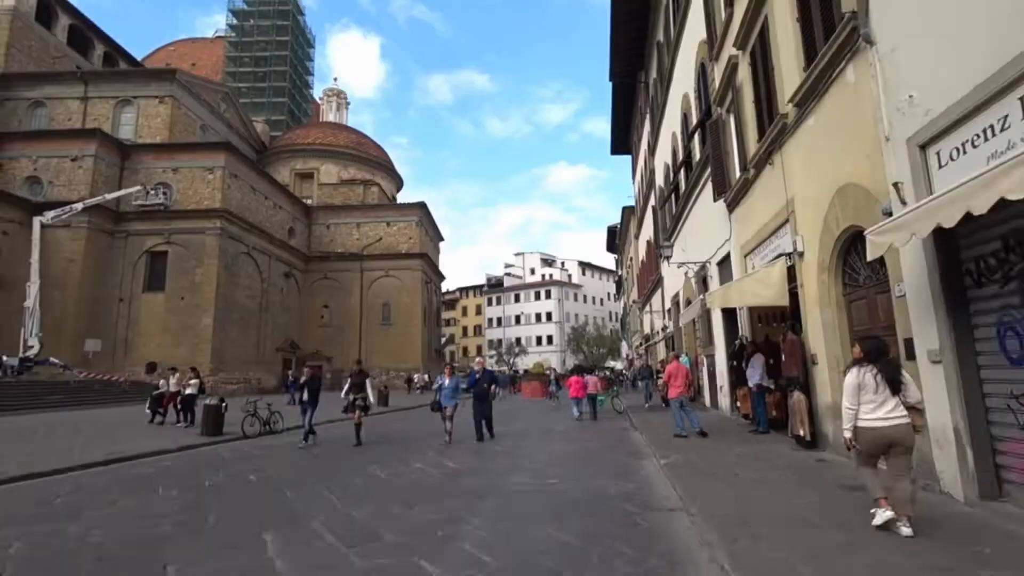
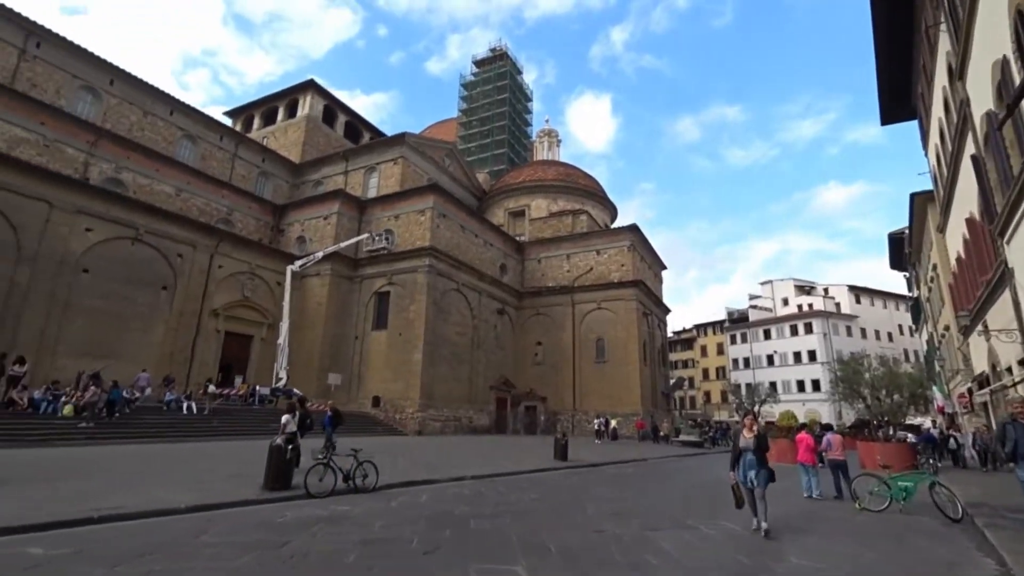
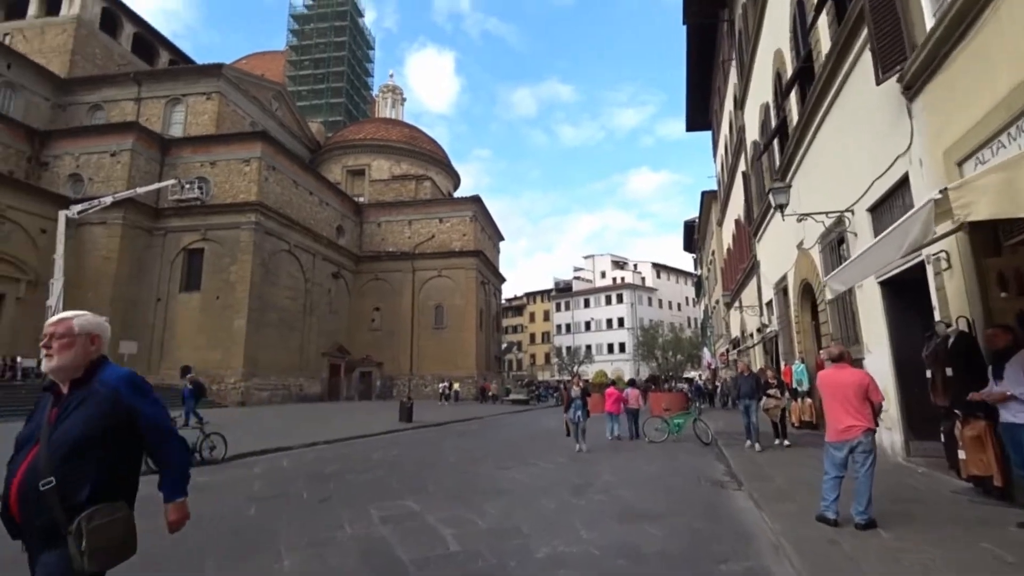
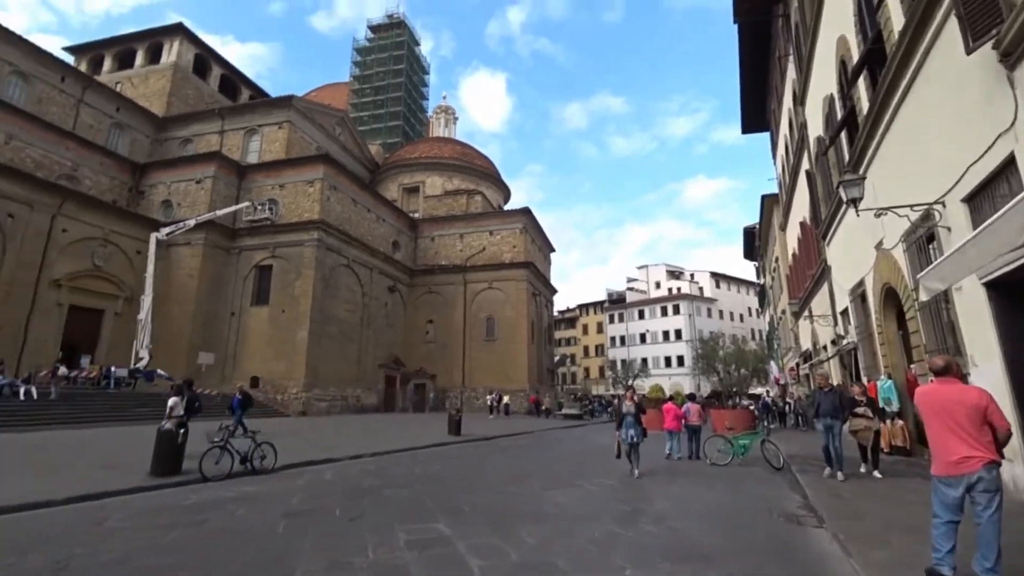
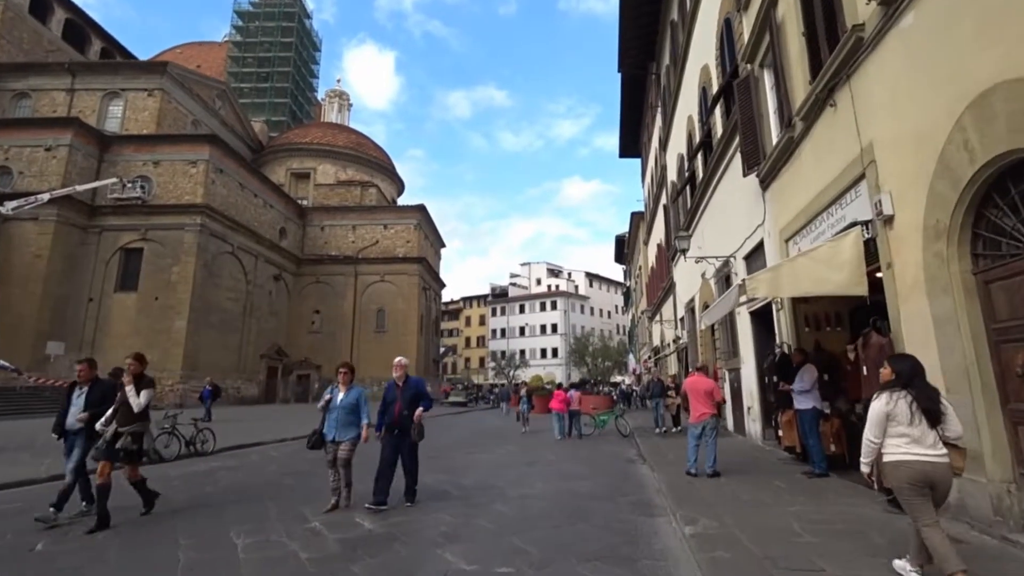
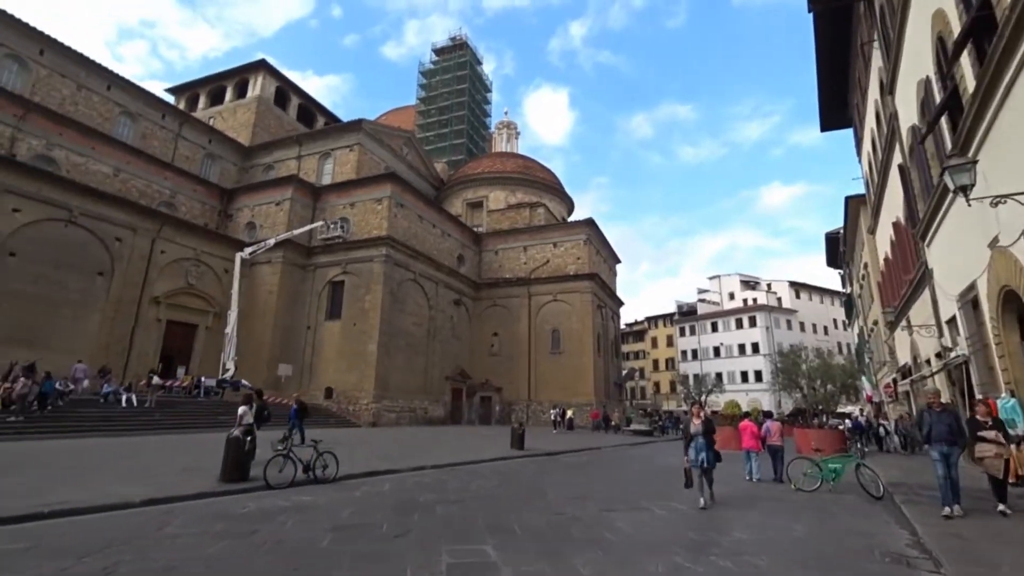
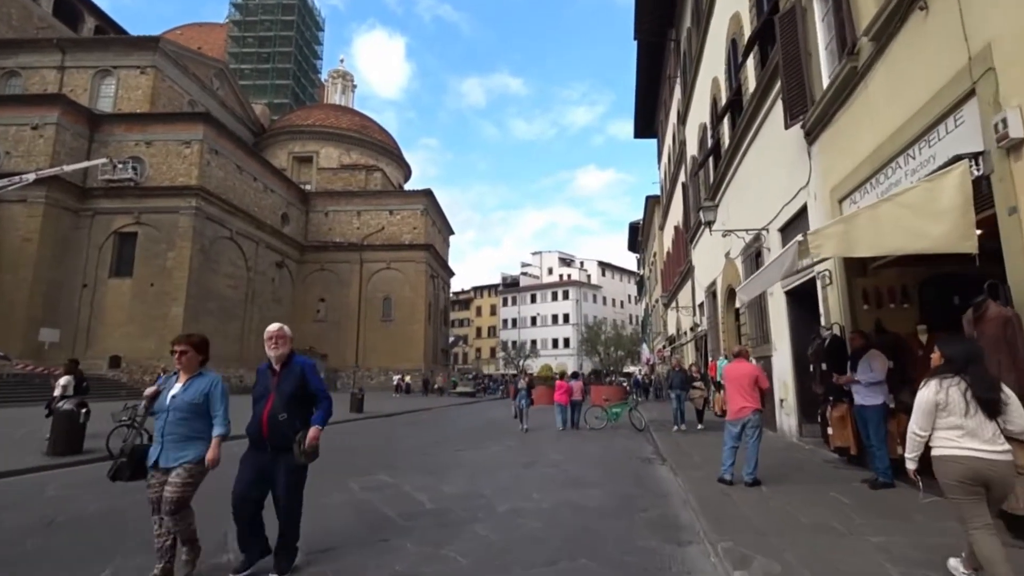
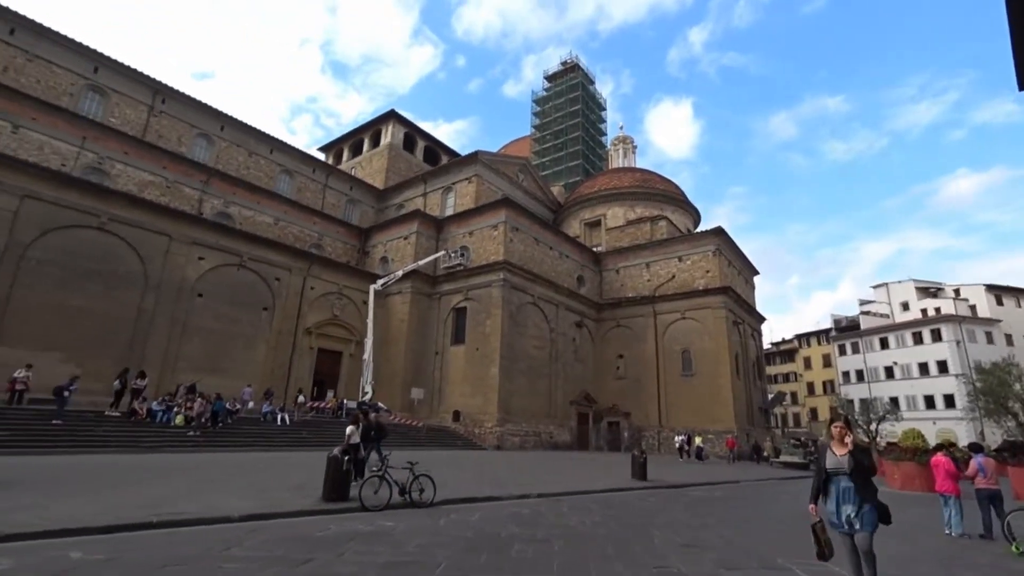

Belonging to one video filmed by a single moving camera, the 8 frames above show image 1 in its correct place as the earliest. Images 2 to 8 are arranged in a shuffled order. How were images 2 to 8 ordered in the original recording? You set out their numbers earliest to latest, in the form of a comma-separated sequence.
5, 7, 3, 4, 6, 2, 8
